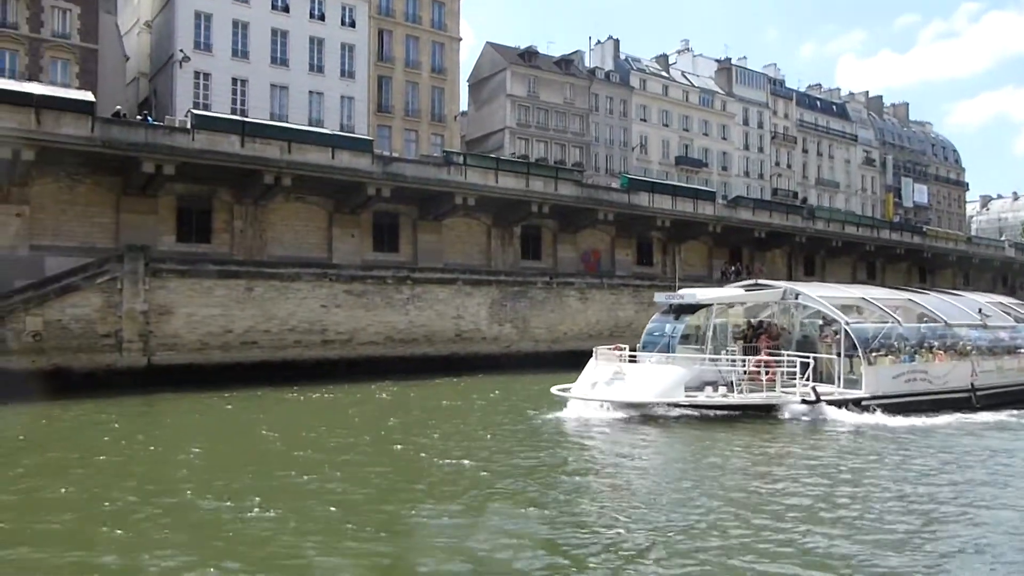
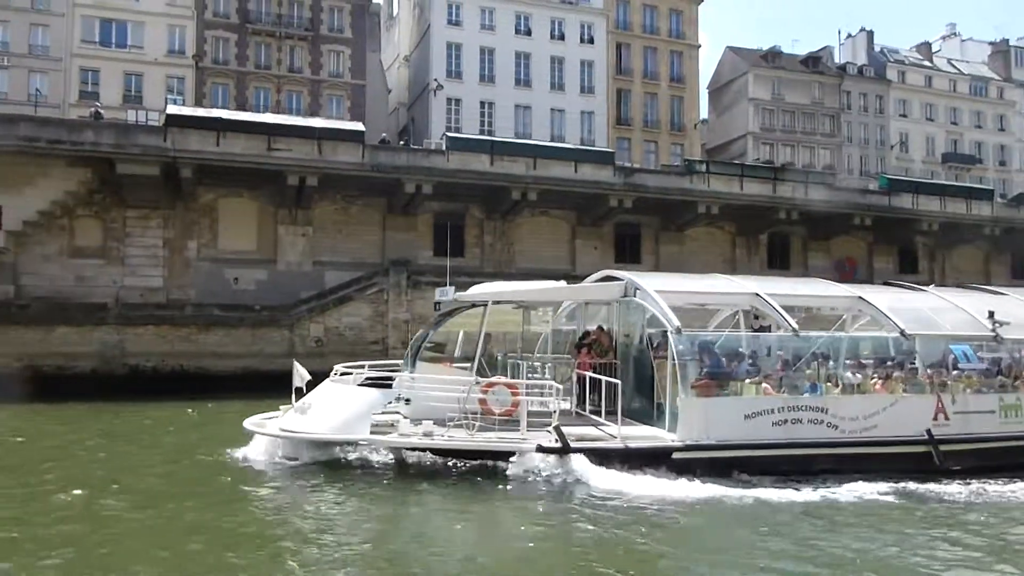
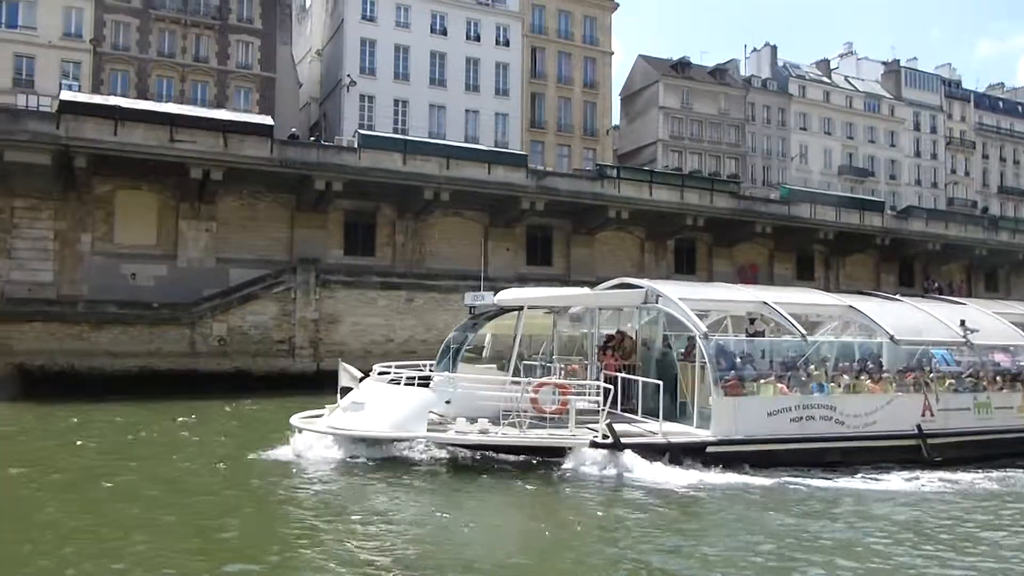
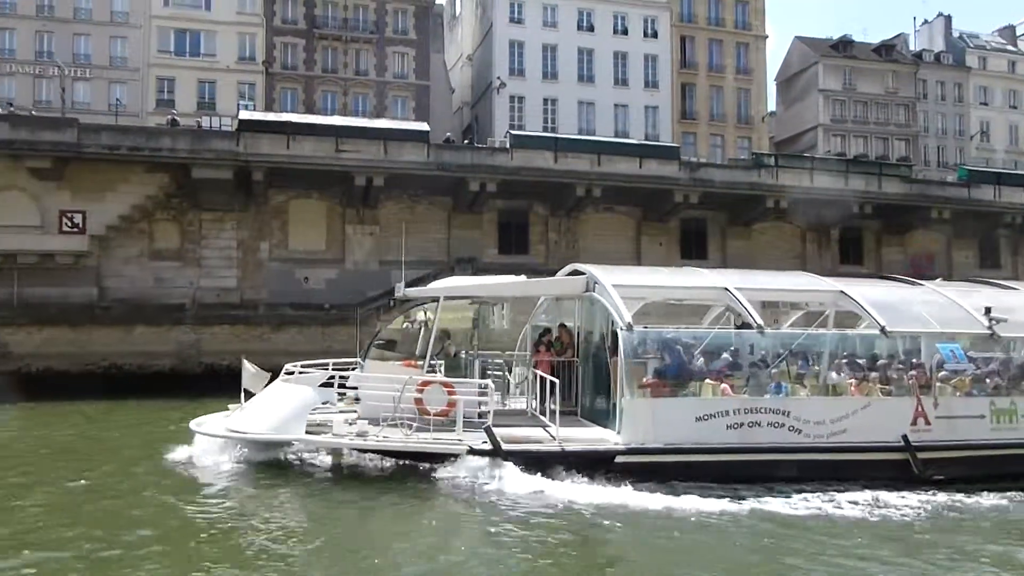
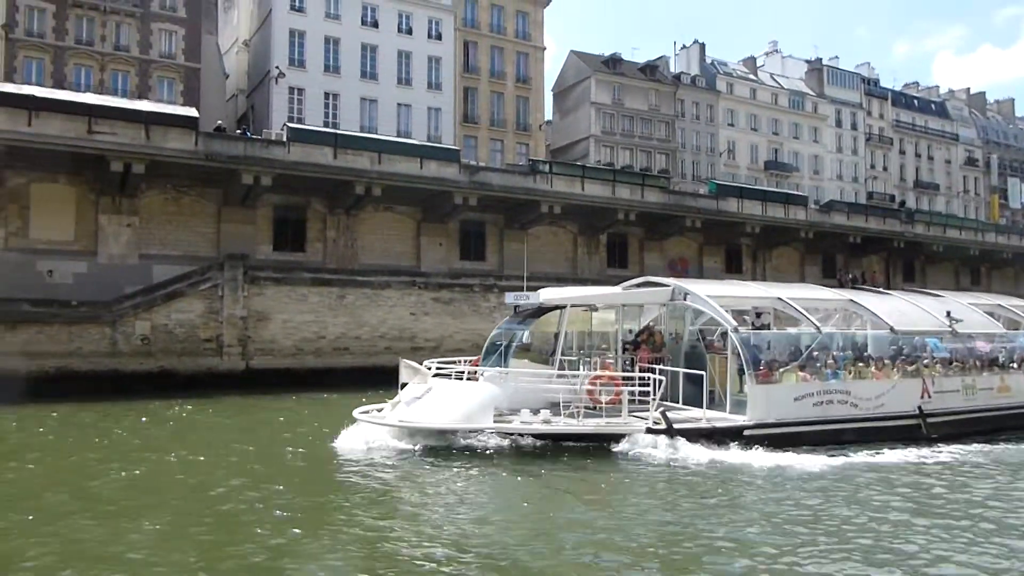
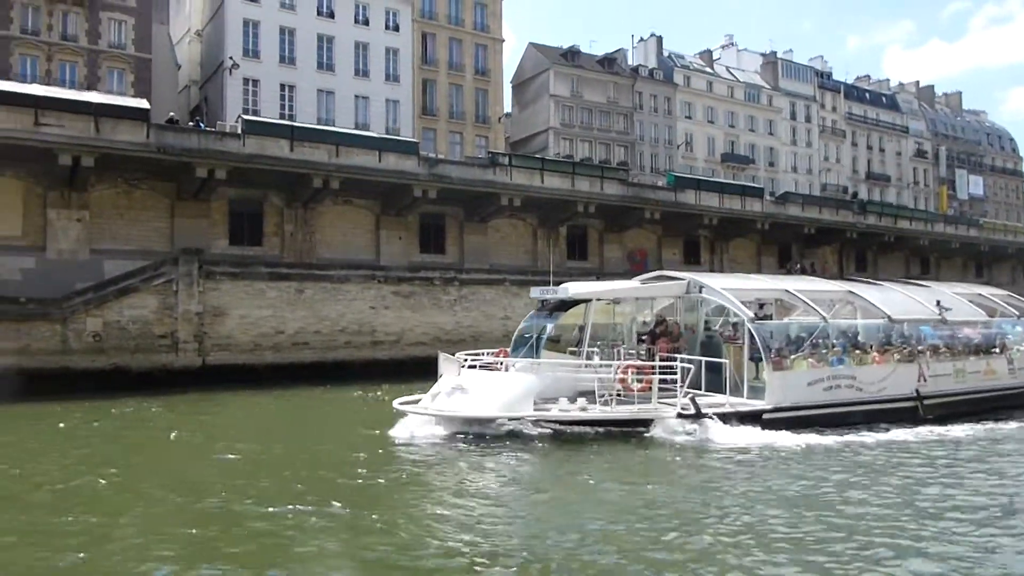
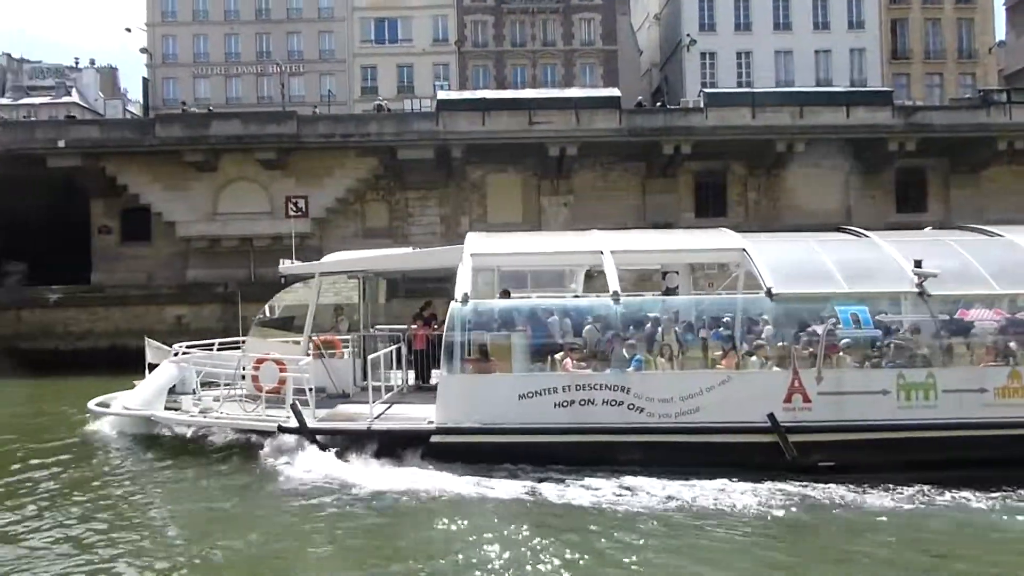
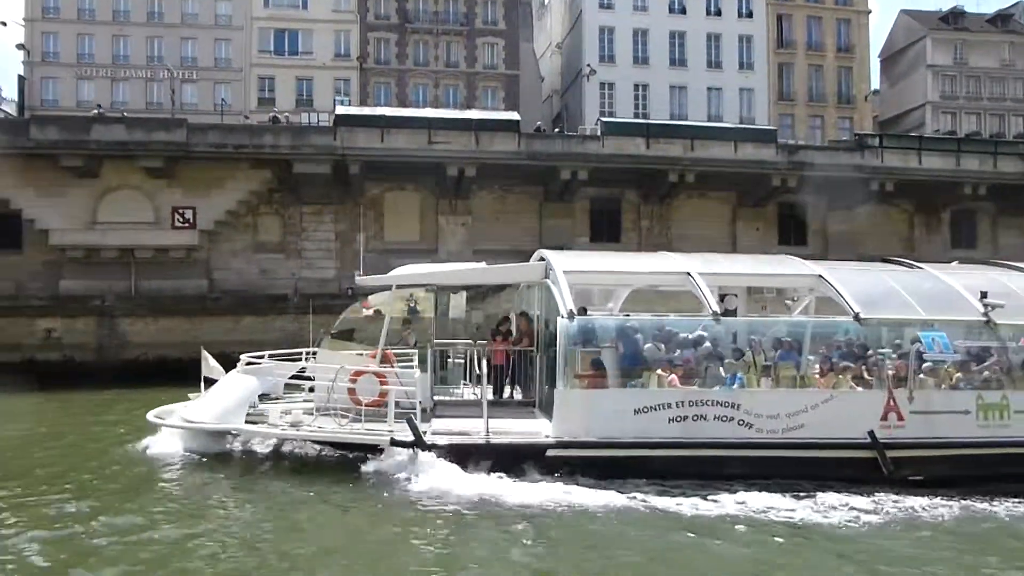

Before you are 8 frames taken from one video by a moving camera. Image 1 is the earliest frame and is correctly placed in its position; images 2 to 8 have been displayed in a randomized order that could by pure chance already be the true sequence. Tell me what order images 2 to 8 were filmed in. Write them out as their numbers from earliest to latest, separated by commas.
6, 5, 3, 2, 4, 8, 7
